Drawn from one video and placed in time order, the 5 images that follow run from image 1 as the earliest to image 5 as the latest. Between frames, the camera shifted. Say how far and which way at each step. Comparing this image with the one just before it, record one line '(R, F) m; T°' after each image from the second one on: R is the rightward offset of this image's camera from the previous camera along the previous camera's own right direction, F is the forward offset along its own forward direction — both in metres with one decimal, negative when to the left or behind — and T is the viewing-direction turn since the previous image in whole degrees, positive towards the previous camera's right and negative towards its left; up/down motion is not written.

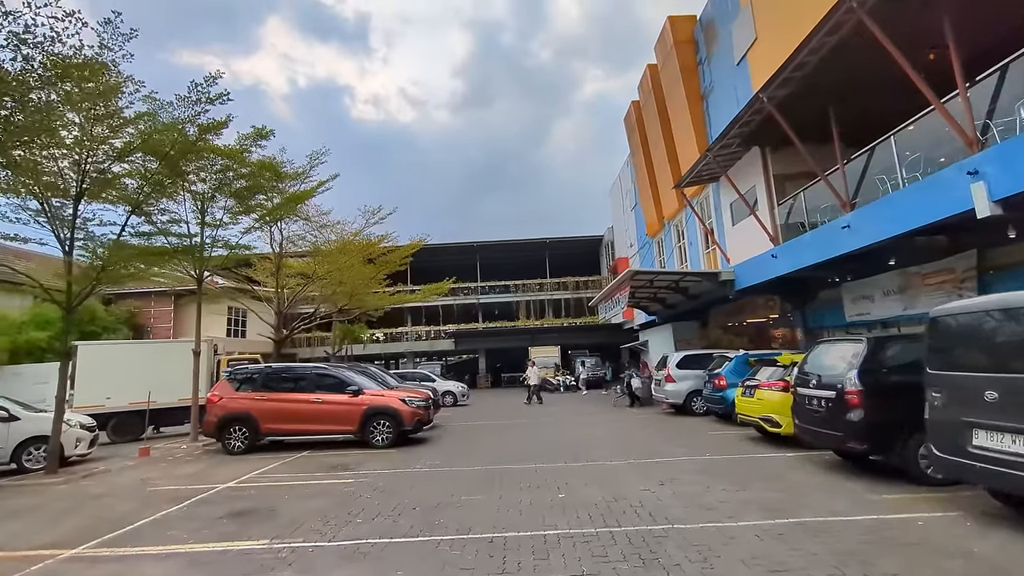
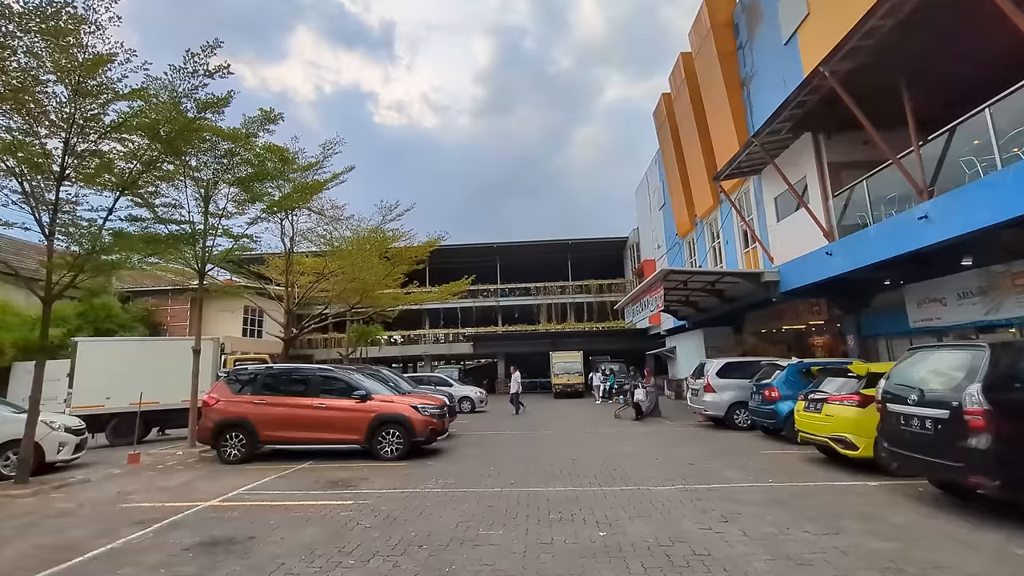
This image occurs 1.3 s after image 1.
(-0.1, +1.2) m; -2°
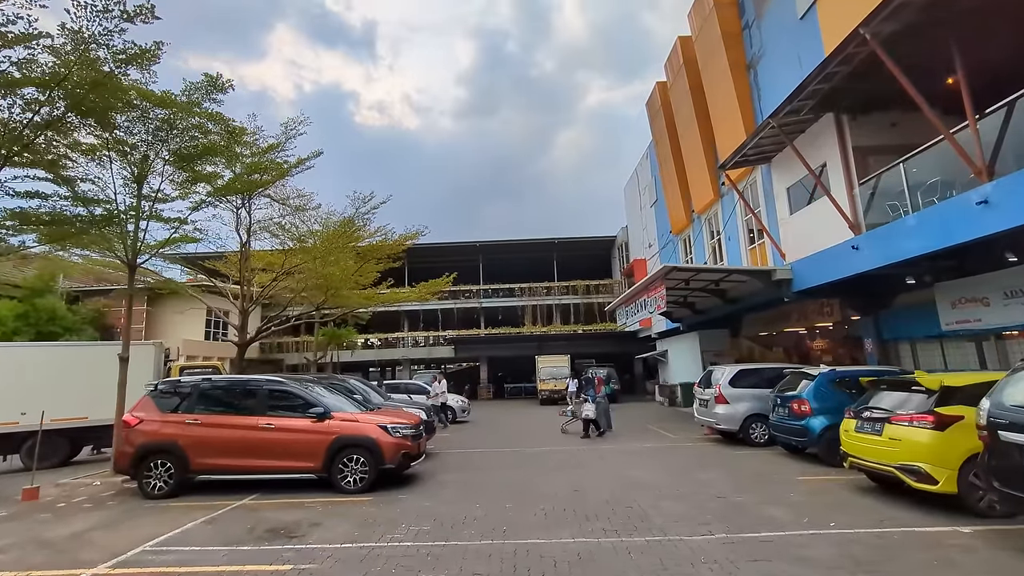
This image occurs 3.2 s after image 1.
(-0.1, +1.7) m; +2°
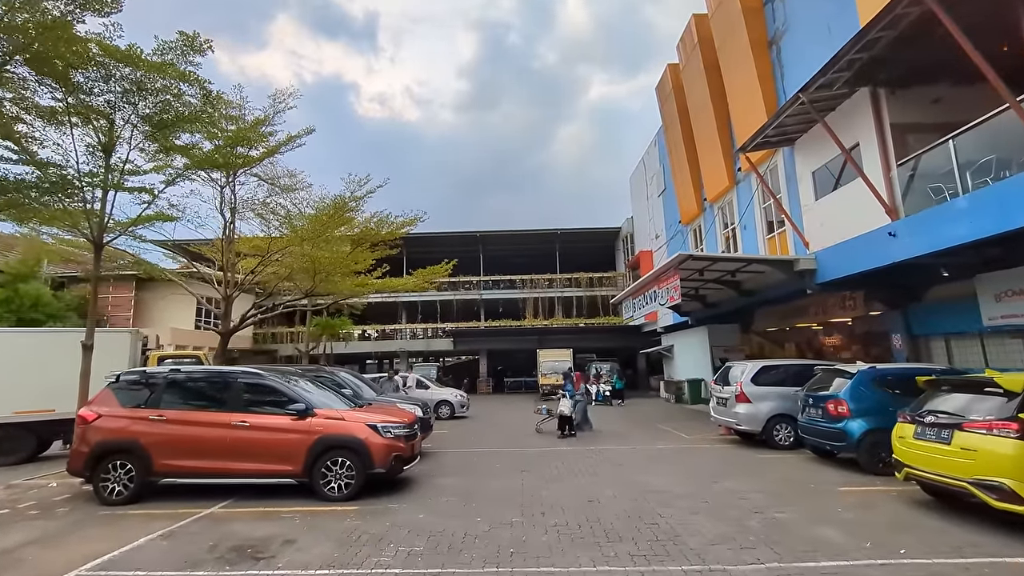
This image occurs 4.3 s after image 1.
(-0.1, +1.0) m; 0°
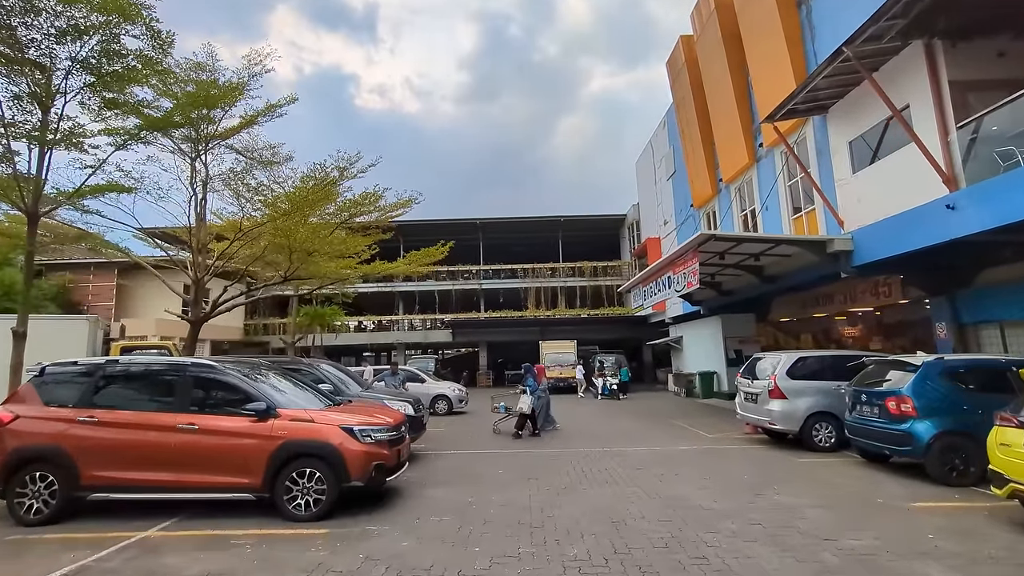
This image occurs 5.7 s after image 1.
(-0.1, +1.3) m; 0°
